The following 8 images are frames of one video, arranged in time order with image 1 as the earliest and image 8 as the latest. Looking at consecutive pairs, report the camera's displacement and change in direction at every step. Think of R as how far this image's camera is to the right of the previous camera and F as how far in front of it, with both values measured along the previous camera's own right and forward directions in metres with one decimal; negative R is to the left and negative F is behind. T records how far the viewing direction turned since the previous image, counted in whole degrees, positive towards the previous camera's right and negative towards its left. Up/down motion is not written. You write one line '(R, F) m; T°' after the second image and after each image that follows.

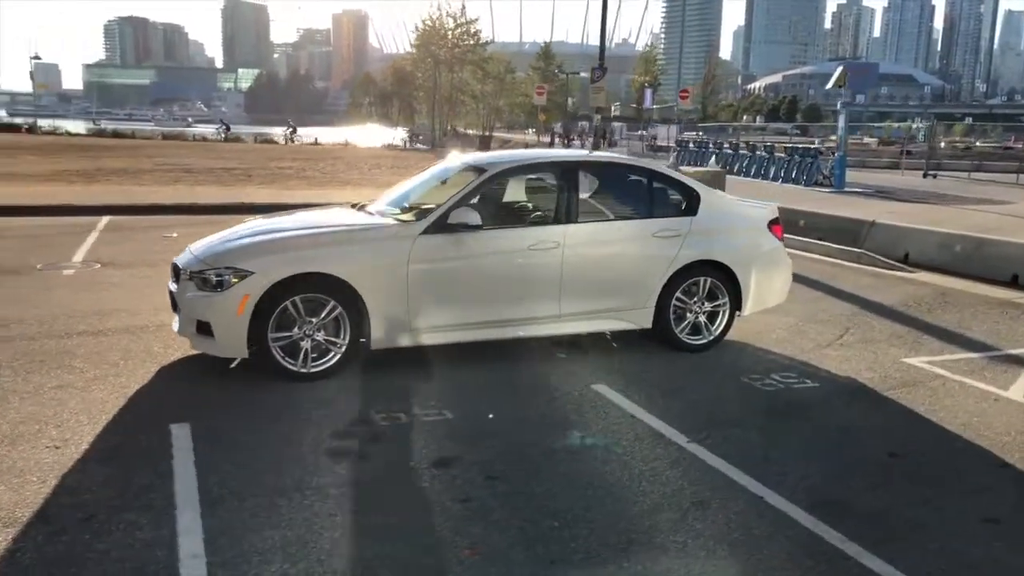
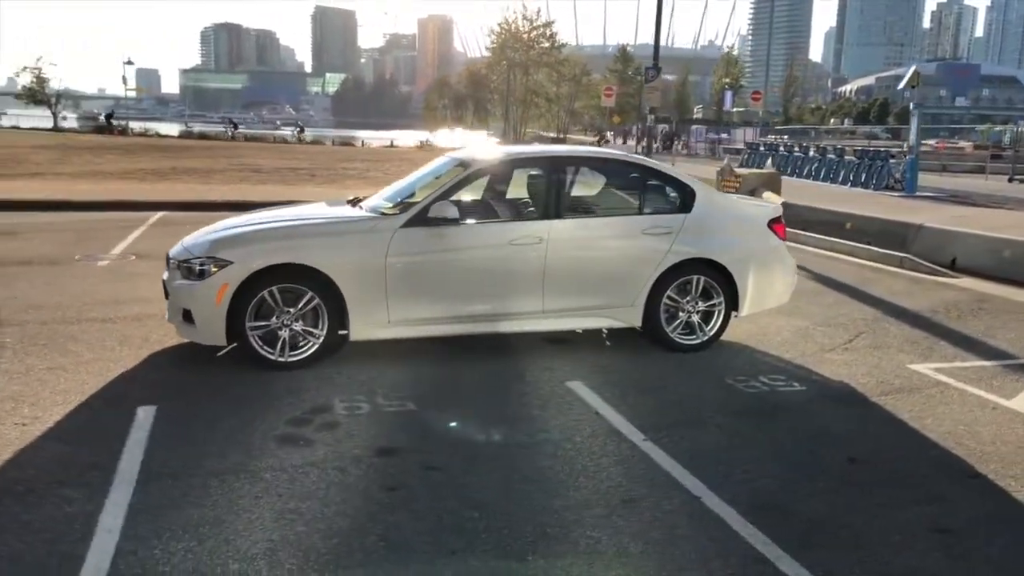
(+0.7, 0.0) m; -5°
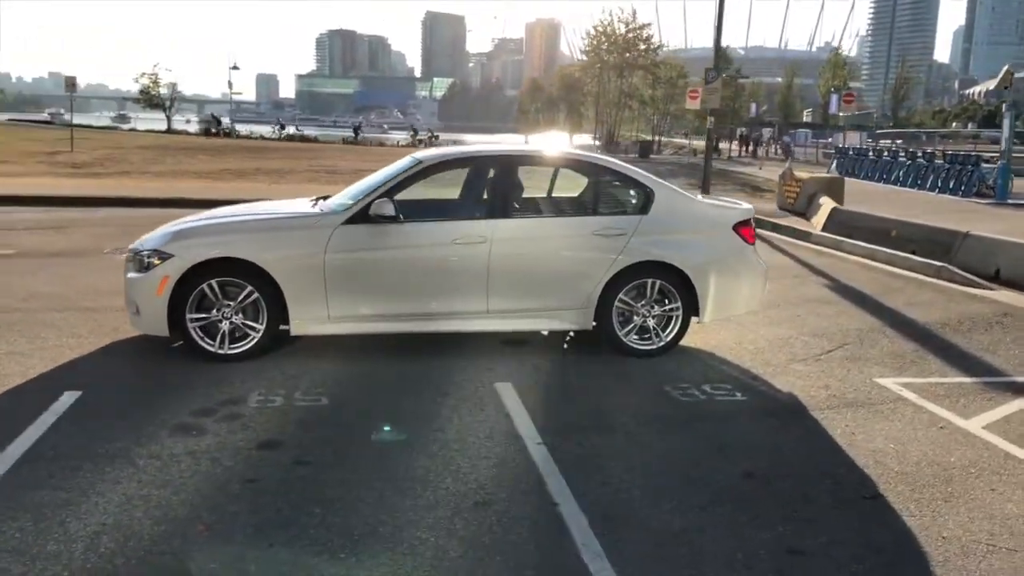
(+1.1, +0.1) m; -7°
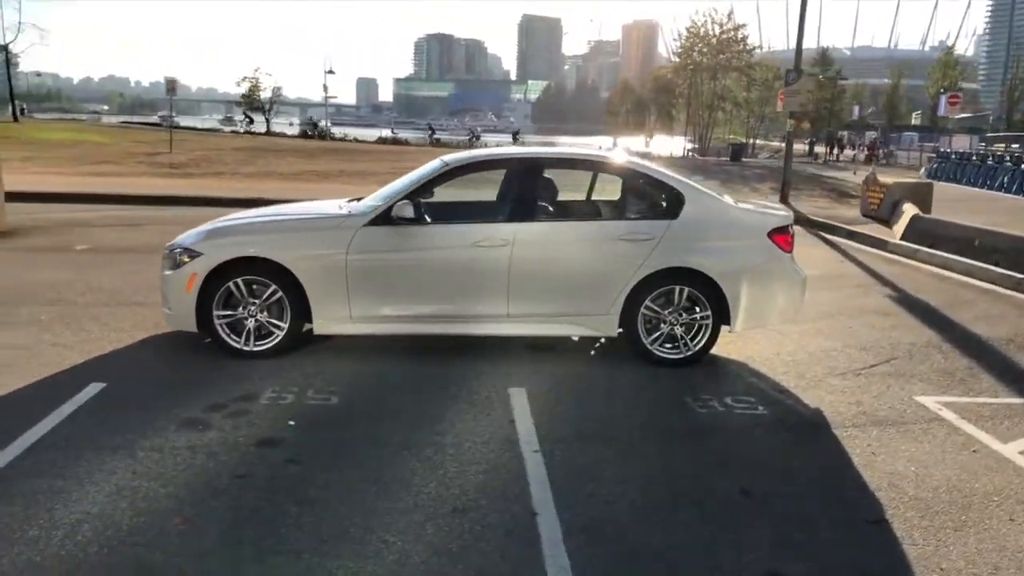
(+0.5, +0.1) m; -6°
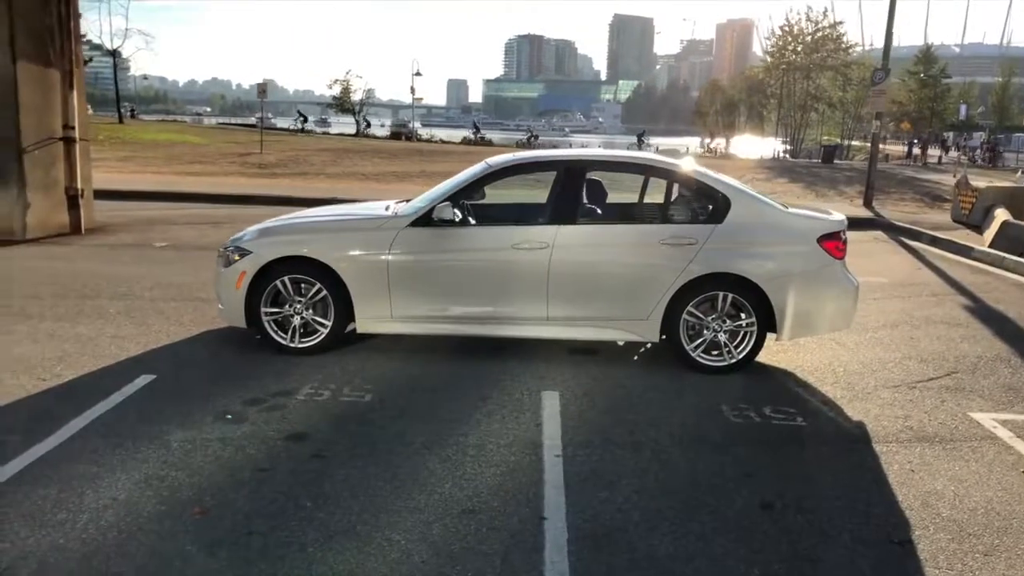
(+0.3, 0.0) m; -6°
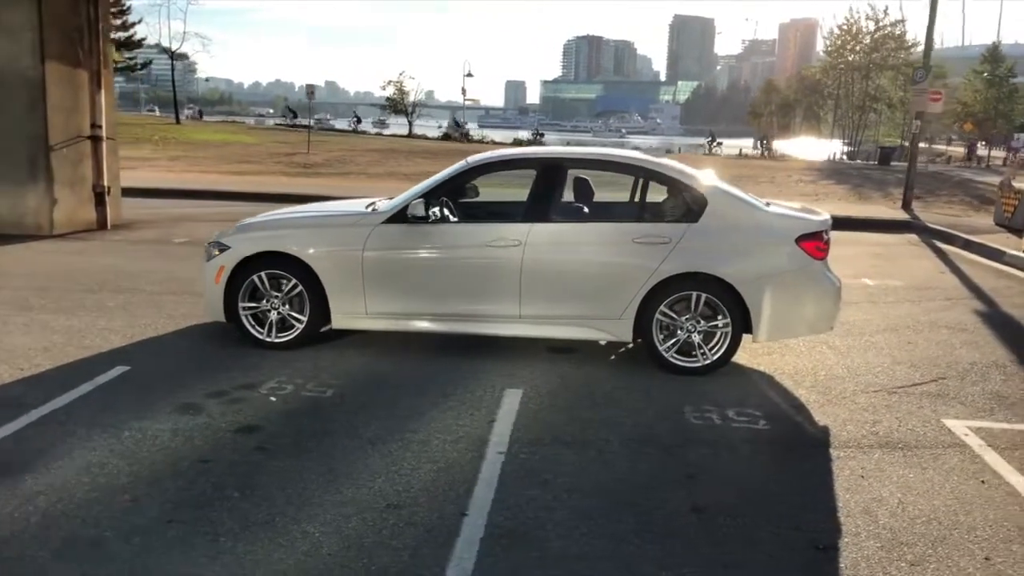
(+0.6, 0.0) m; -4°
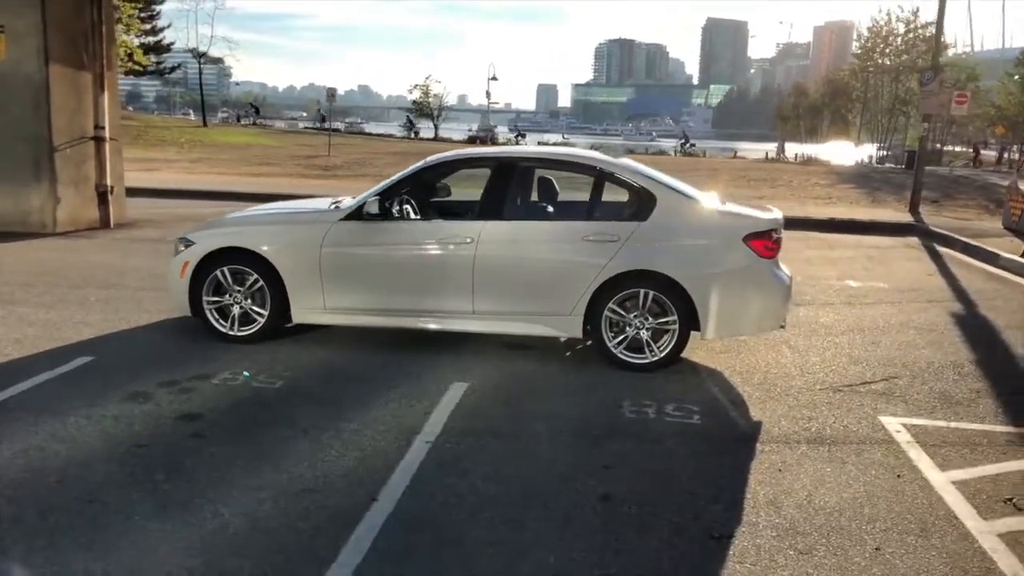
(+0.6, -0.1) m; -2°
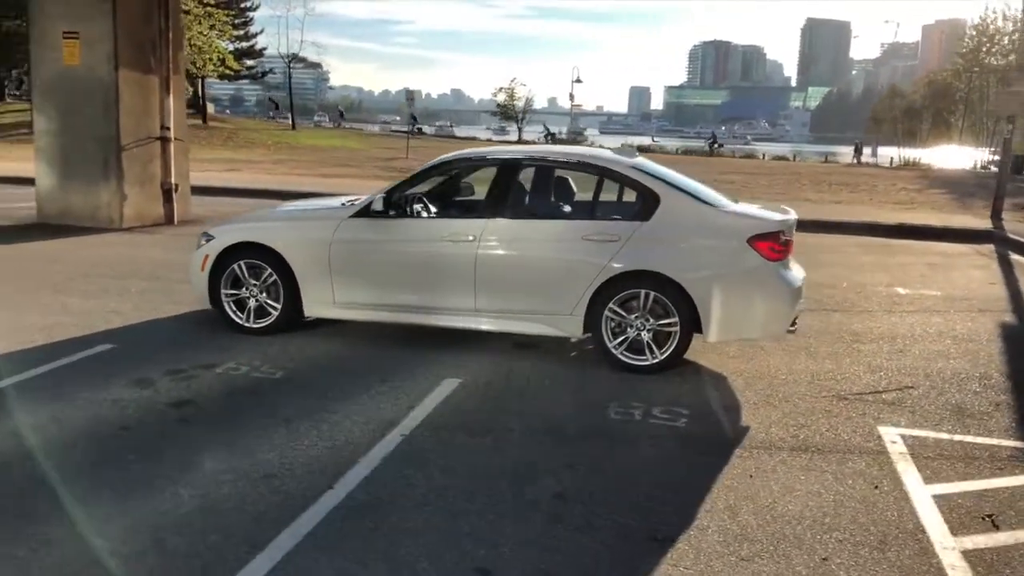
(+0.6, 0.0) m; -6°
